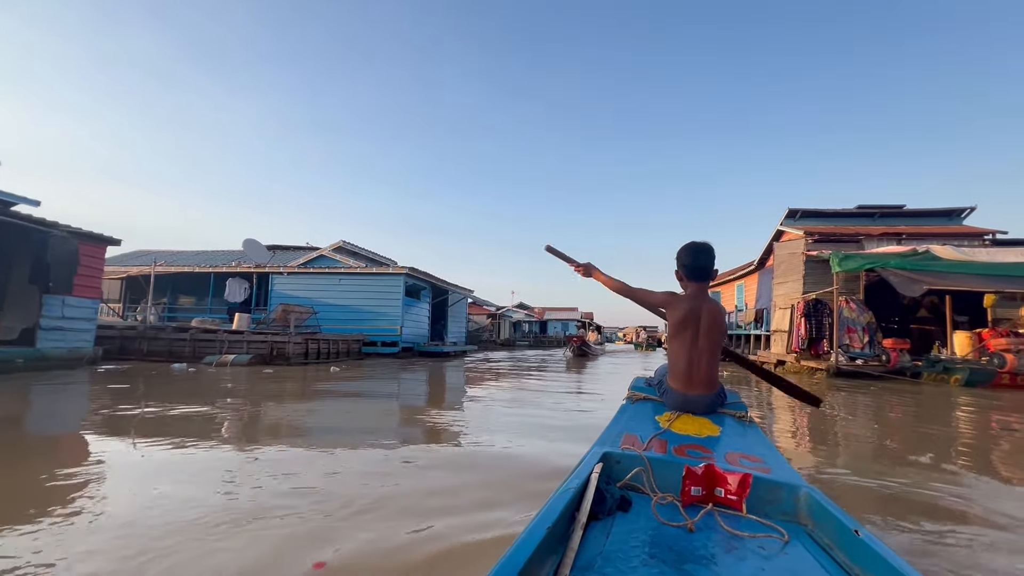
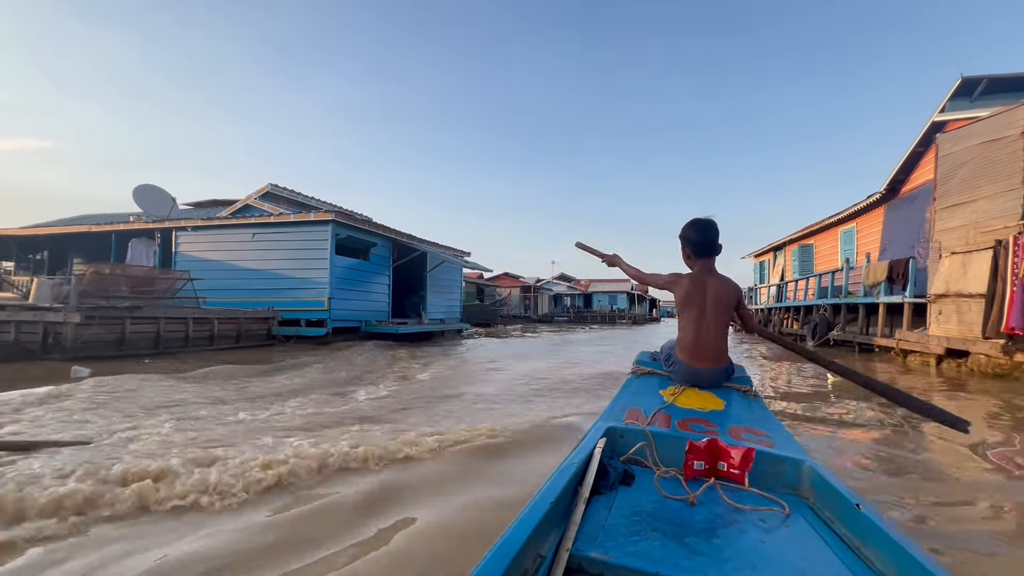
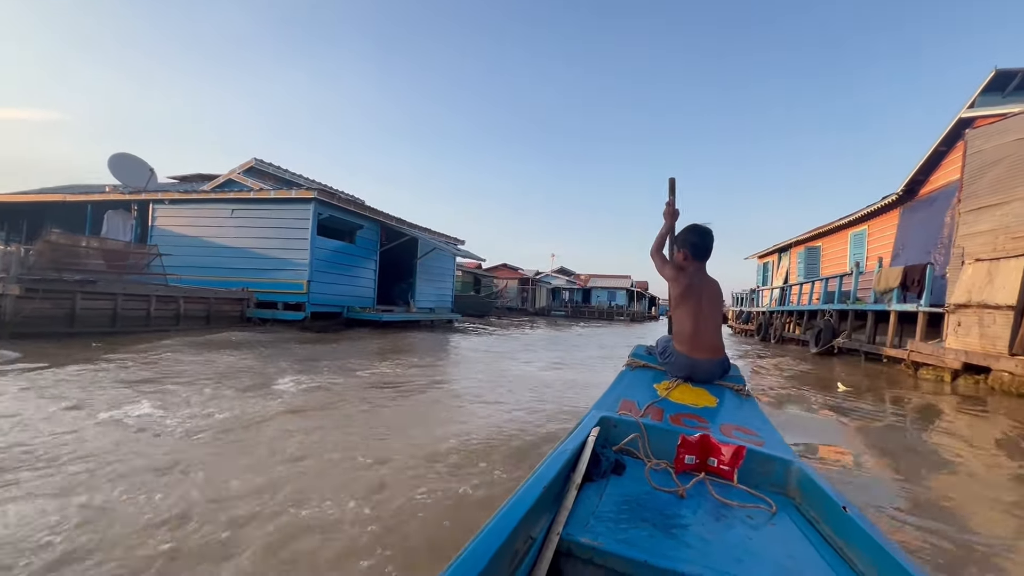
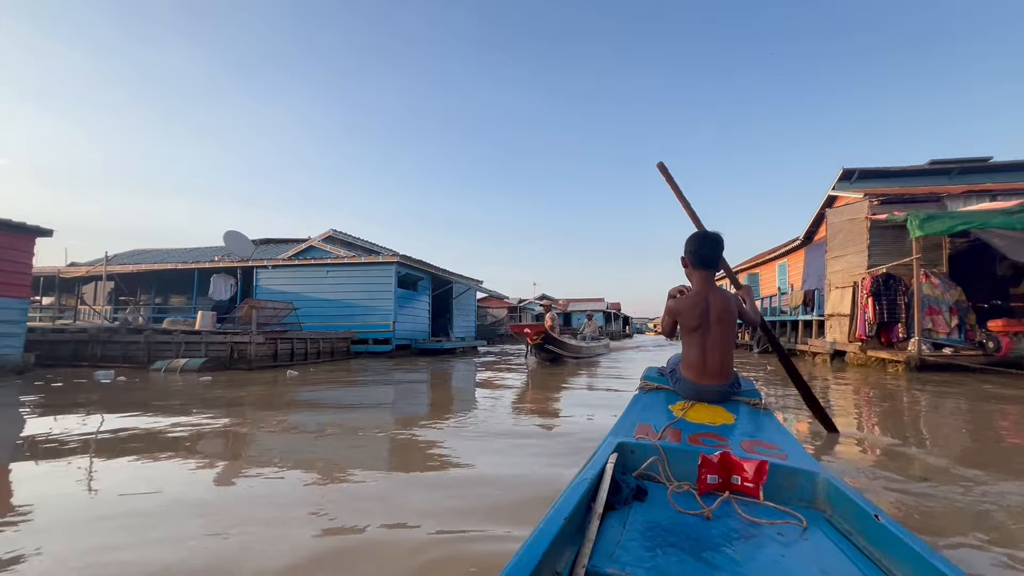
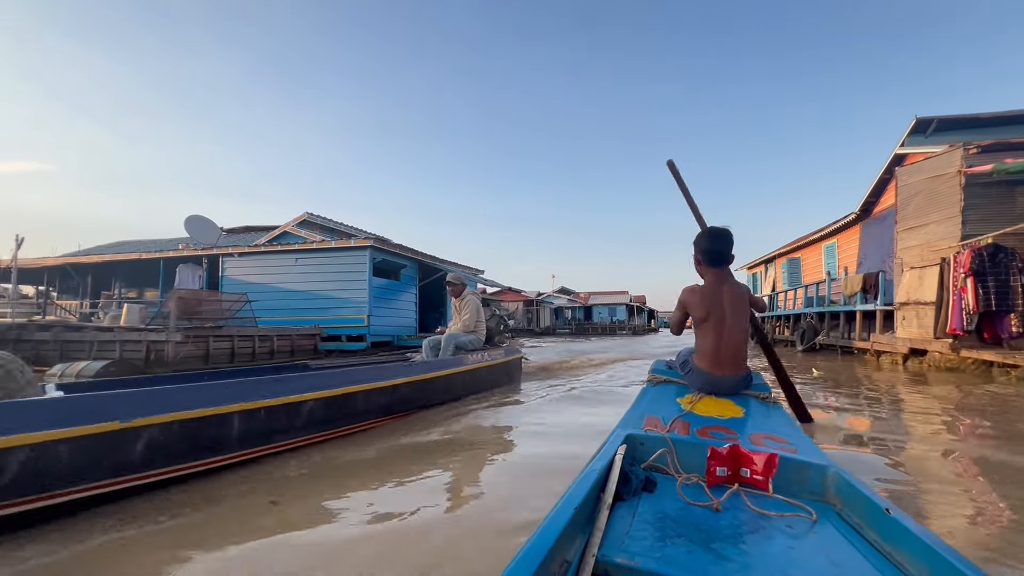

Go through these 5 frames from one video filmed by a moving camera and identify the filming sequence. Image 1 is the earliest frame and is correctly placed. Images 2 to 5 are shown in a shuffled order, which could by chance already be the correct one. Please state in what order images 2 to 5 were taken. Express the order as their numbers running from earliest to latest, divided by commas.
4, 5, 2, 3
